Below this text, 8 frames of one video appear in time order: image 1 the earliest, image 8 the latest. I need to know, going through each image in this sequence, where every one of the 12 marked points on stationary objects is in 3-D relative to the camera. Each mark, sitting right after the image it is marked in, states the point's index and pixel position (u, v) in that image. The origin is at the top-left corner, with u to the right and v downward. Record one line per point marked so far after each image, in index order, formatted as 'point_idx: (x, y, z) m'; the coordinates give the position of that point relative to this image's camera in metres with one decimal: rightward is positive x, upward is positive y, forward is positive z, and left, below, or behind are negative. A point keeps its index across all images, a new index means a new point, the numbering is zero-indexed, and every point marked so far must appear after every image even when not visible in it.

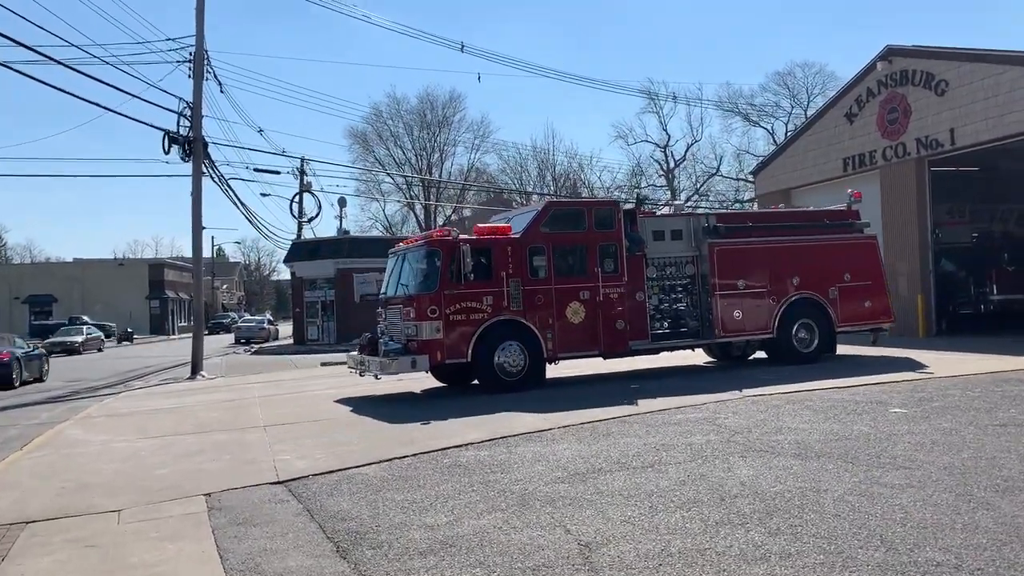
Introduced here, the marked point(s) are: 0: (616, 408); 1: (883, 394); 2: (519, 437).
0: (+1.4, -1.6, +12.4) m
1: (+5.2, -1.5, +12.8) m
2: (+0.1, -1.7, +10.2) m
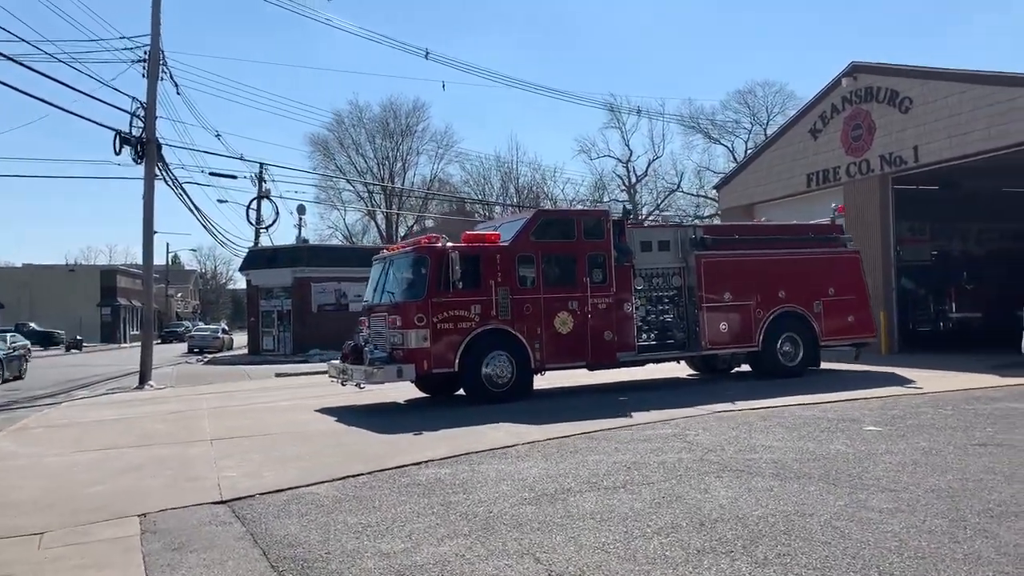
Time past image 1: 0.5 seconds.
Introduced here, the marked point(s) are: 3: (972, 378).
0: (+1.0, -1.8, +11.9) m
1: (+4.7, -1.7, +12.5) m
2: (-0.3, -1.8, +9.7) m
3: (+8.0, -1.5, +15.9) m
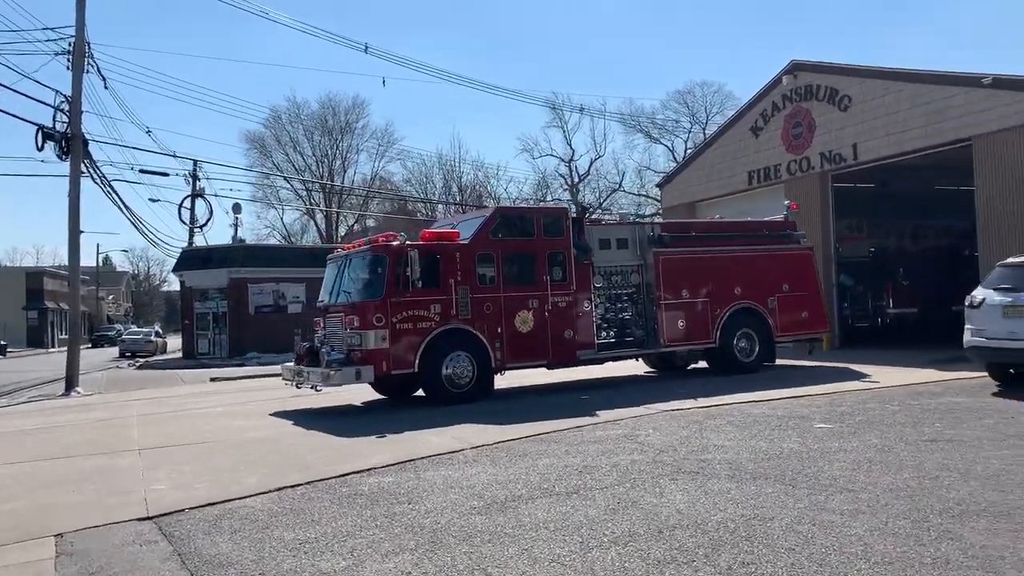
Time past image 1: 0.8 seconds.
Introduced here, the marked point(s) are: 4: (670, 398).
0: (+0.3, -1.7, +11.6) m
1: (+3.9, -1.6, +12.4) m
2: (-0.8, -1.7, +9.3) m
3: (+7.1, -1.5, +16.1) m
4: (+2.4, -1.6, +13.8) m
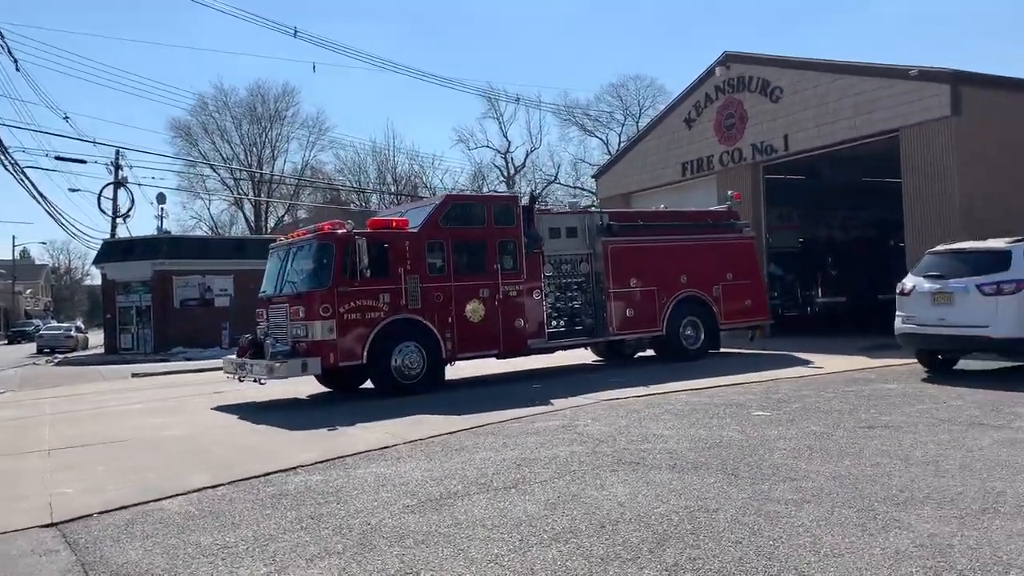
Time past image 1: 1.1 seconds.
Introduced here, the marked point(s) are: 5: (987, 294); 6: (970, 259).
0: (-0.5, -1.6, +11.3) m
1: (+3.1, -1.4, +12.4) m
2: (-1.4, -1.6, +8.9) m
3: (+5.9, -1.3, +16.2) m
4: (+1.4, -1.5, +13.6) m
5: (+6.6, -0.1, +12.7) m
6: (+6.6, +0.4, +13.3) m
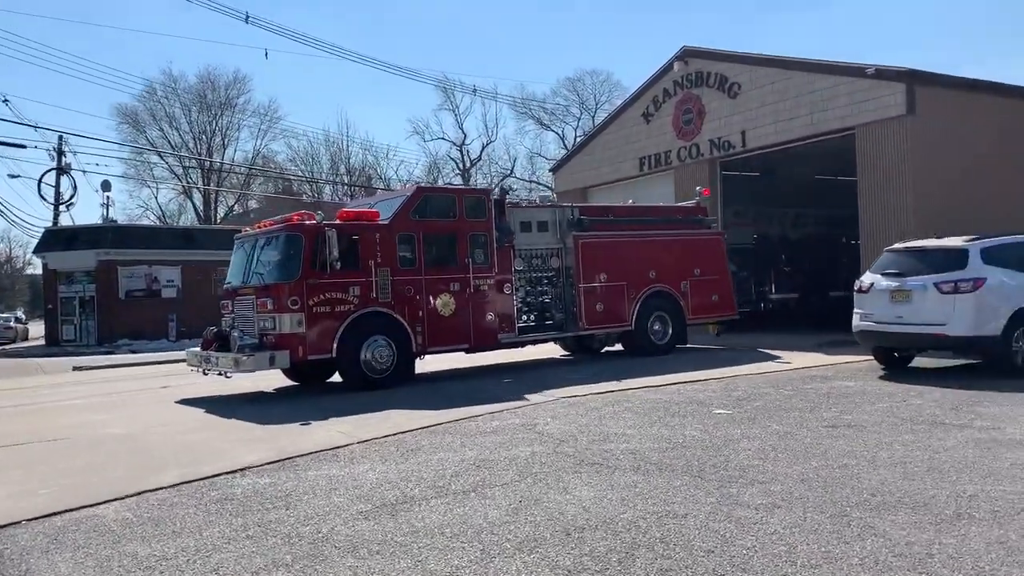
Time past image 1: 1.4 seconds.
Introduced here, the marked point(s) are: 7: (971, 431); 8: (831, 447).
0: (-1.0, -1.5, +10.9) m
1: (+2.5, -1.4, +12.2) m
2: (-1.8, -1.6, +8.5) m
3: (+5.2, -1.2, +16.2) m
4: (+0.8, -1.4, +13.4) m
5: (+6.0, -0.1, +12.8) m
6: (+6.0, +0.4, +13.3) m
7: (+4.3, -1.3, +8.6) m
8: (+2.8, -1.4, +8.1) m
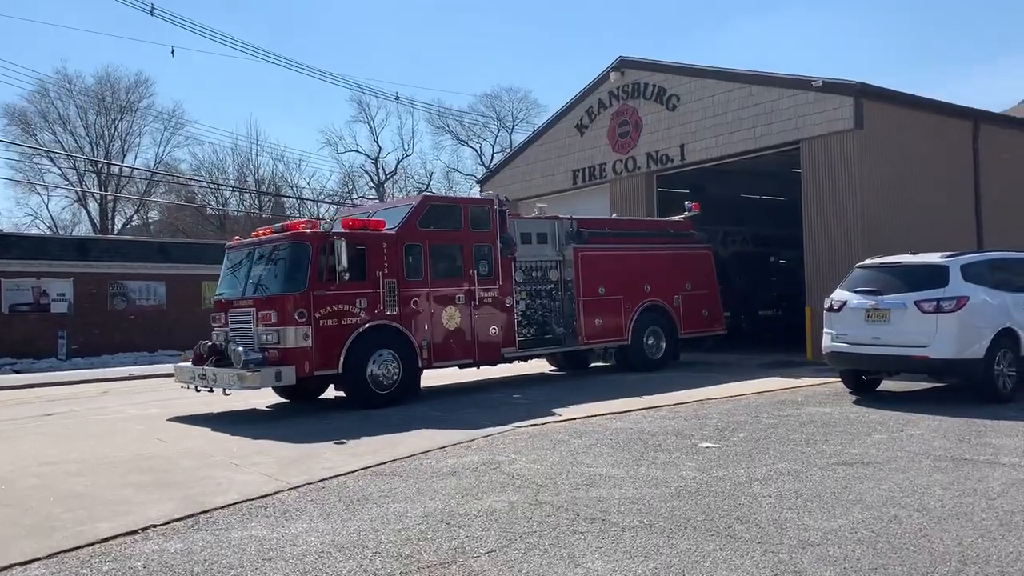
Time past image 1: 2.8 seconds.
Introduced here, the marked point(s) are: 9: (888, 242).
0: (-1.5, -1.7, +9.3) m
1: (+1.9, -1.6, +11.0) m
2: (-2.0, -1.6, +6.9) m
3: (+4.2, -1.5, +15.2) m
4: (+0.1, -1.6, +12.0) m
5: (+5.3, -0.3, +11.9) m
6: (+5.3, +0.2, +12.4) m
7: (+4.0, -1.5, +7.5) m
8: (+2.6, -1.5, +6.8) m
9: (+8.0, +1.0, +19.5) m
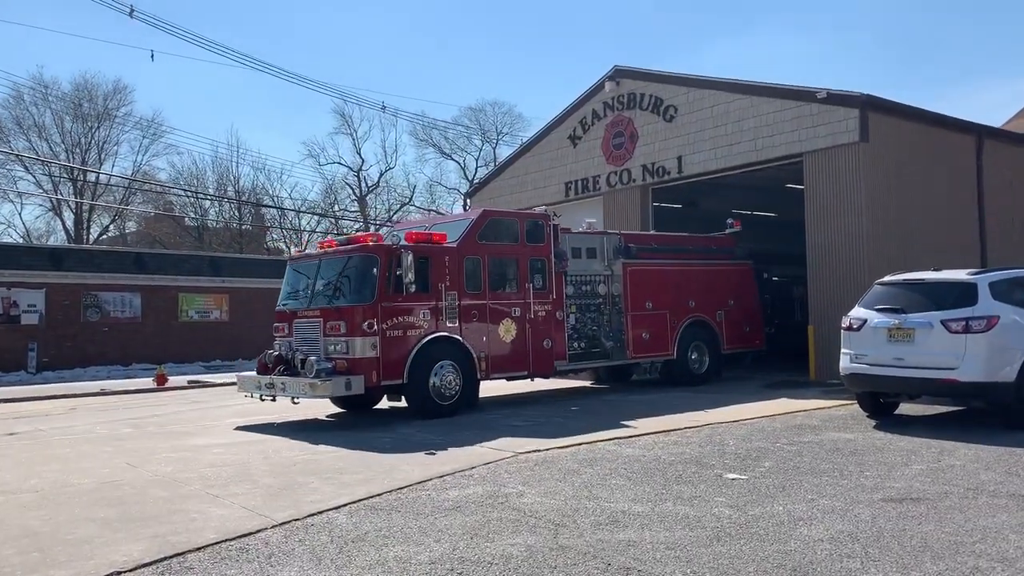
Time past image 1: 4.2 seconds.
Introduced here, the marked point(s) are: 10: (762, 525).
0: (-1.4, -1.8, +8.5) m
1: (+1.9, -1.8, +10.2) m
2: (-1.9, -1.7, +6.0) m
3: (+4.1, -1.8, +14.4) m
4: (+0.1, -1.8, +11.1) m
5: (+5.3, -0.5, +11.2) m
6: (+5.3, 0.0, +11.7) m
7: (+4.1, -1.6, +6.8) m
8: (+2.7, -1.6, +6.0) m
9: (+7.8, +0.6, +18.9) m
10: (+1.8, -1.6, +6.4) m
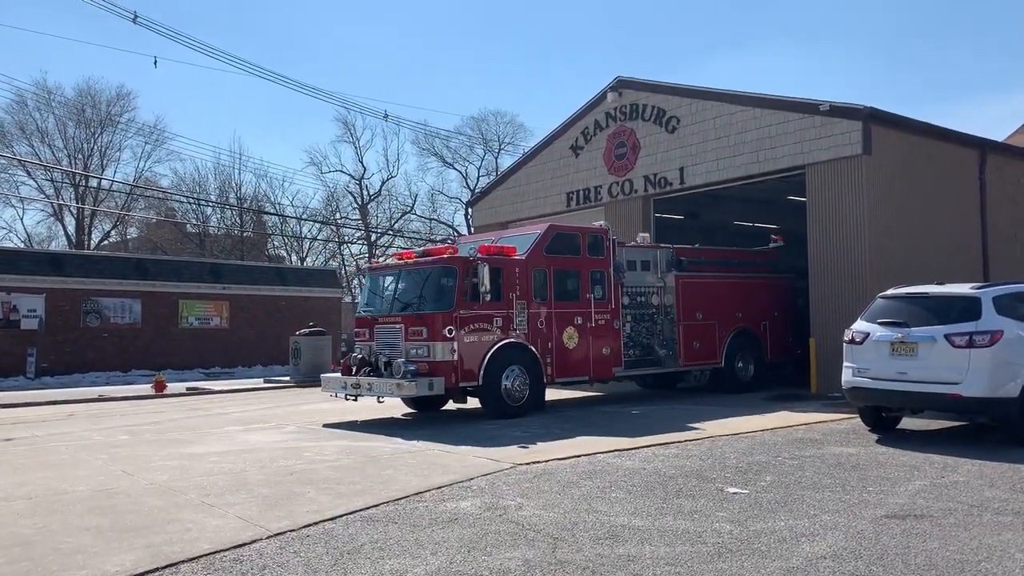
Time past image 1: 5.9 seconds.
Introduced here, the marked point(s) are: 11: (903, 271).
0: (-1.4, -1.8, +8.4) m
1: (+1.9, -1.9, +10.1) m
2: (-1.9, -1.8, +5.9) m
3: (+4.1, -2.0, +14.3) m
4: (+0.1, -1.9, +11.0) m
5: (+5.3, -0.7, +11.1) m
6: (+5.3, -0.2, +11.6) m
7: (+4.1, -1.7, +6.7) m
8: (+2.7, -1.7, +6.0) m
9: (+7.9, +0.3, +18.8) m
10: (+1.7, -1.7, +6.3) m
11: (+8.1, +0.4, +19.1) m
